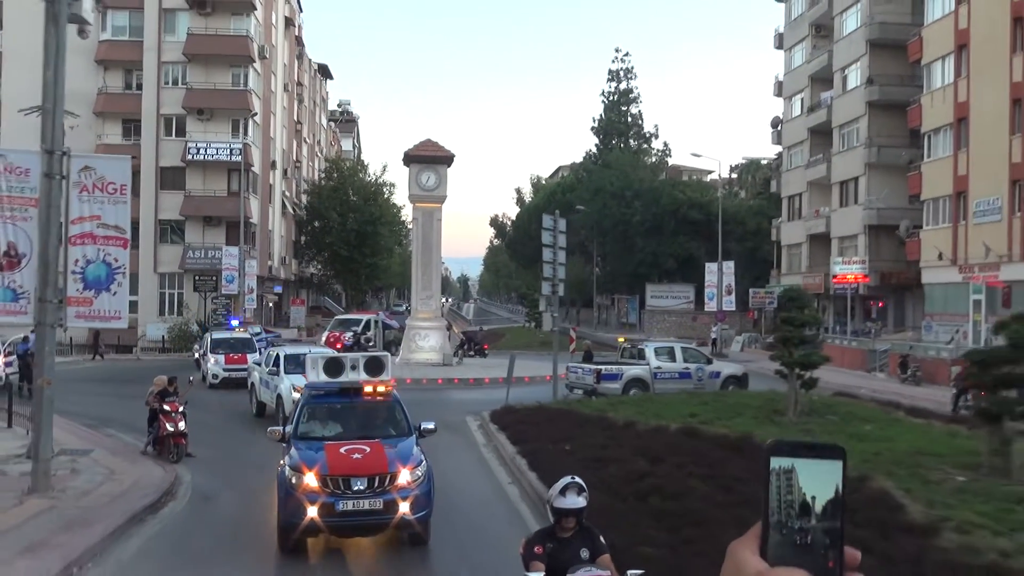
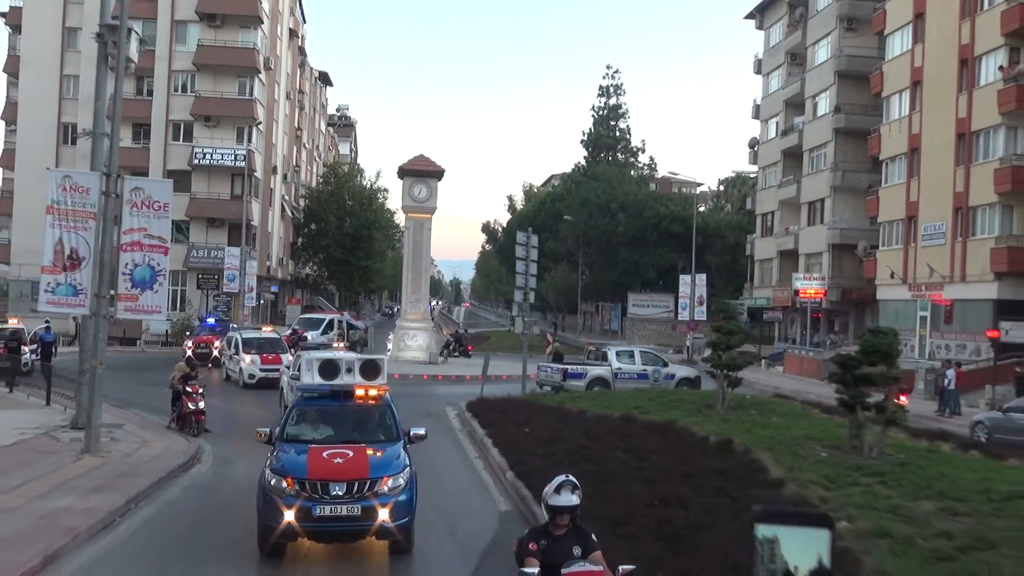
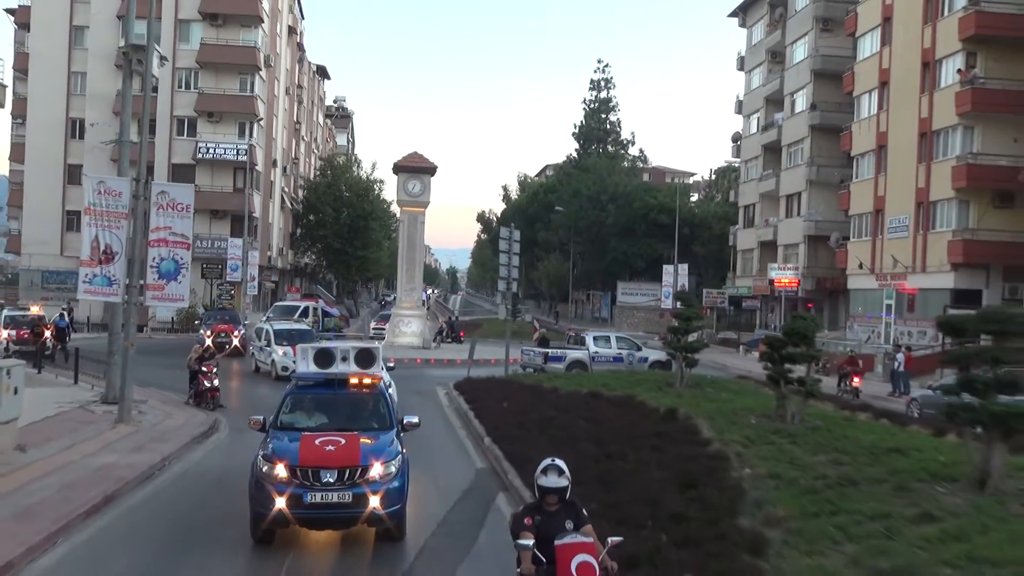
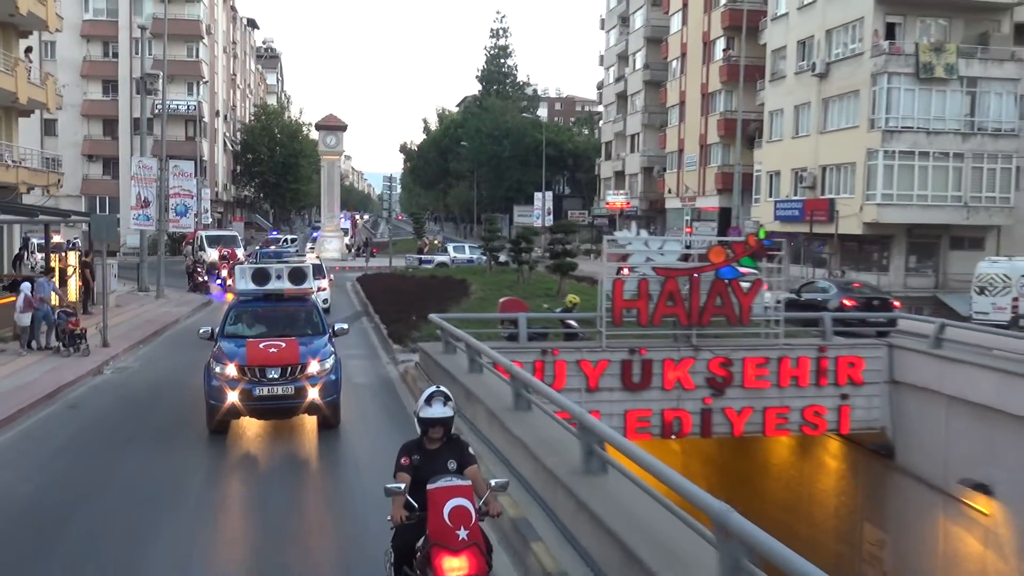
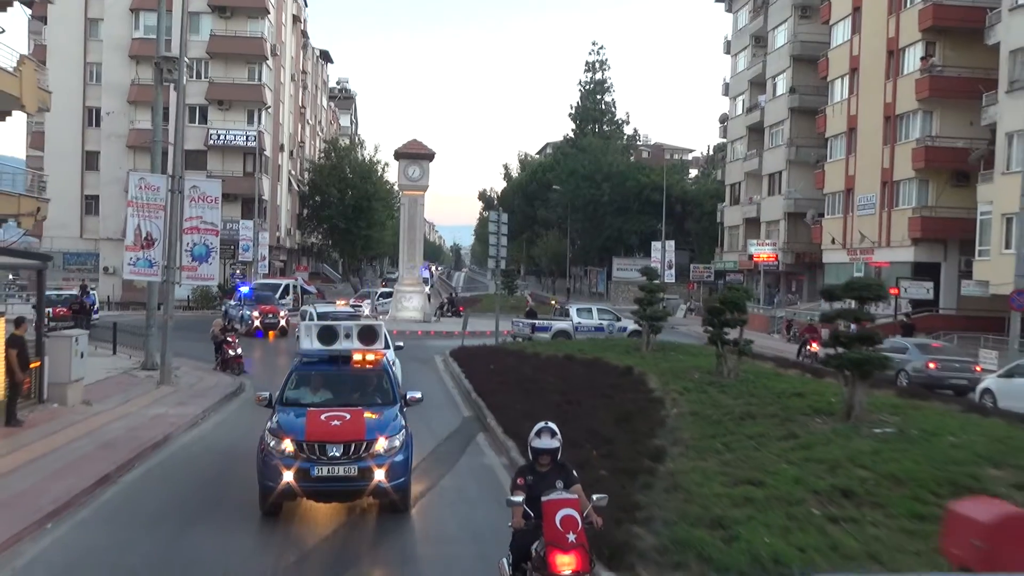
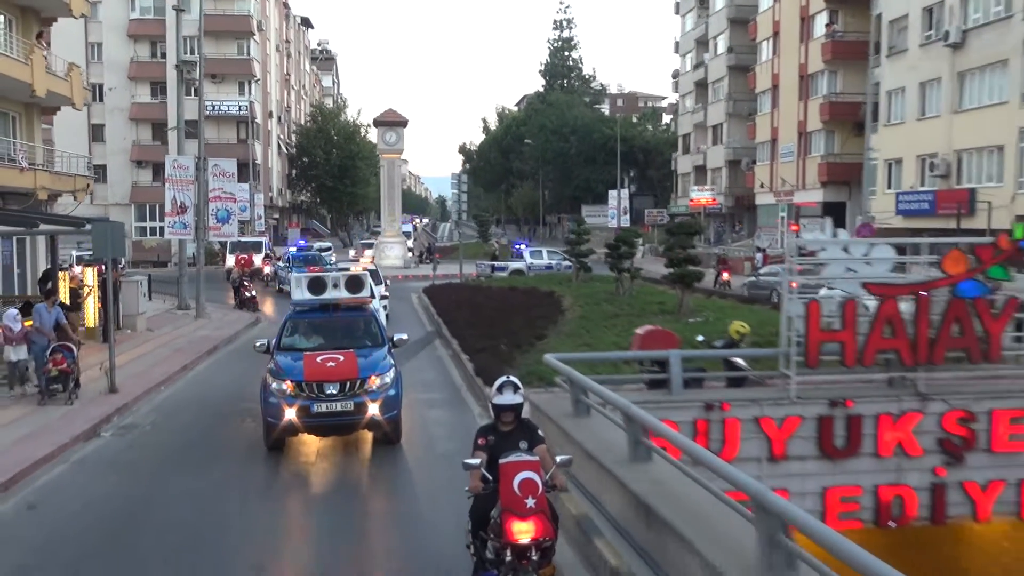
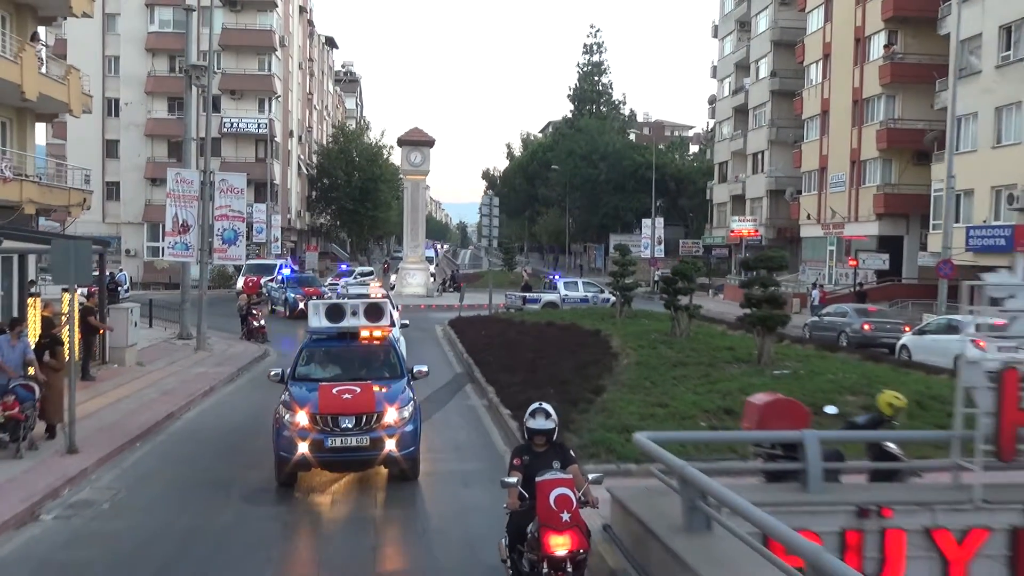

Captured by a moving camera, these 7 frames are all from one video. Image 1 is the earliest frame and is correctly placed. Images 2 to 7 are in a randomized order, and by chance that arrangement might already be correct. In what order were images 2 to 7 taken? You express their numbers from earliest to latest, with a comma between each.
2, 3, 5, 7, 6, 4
